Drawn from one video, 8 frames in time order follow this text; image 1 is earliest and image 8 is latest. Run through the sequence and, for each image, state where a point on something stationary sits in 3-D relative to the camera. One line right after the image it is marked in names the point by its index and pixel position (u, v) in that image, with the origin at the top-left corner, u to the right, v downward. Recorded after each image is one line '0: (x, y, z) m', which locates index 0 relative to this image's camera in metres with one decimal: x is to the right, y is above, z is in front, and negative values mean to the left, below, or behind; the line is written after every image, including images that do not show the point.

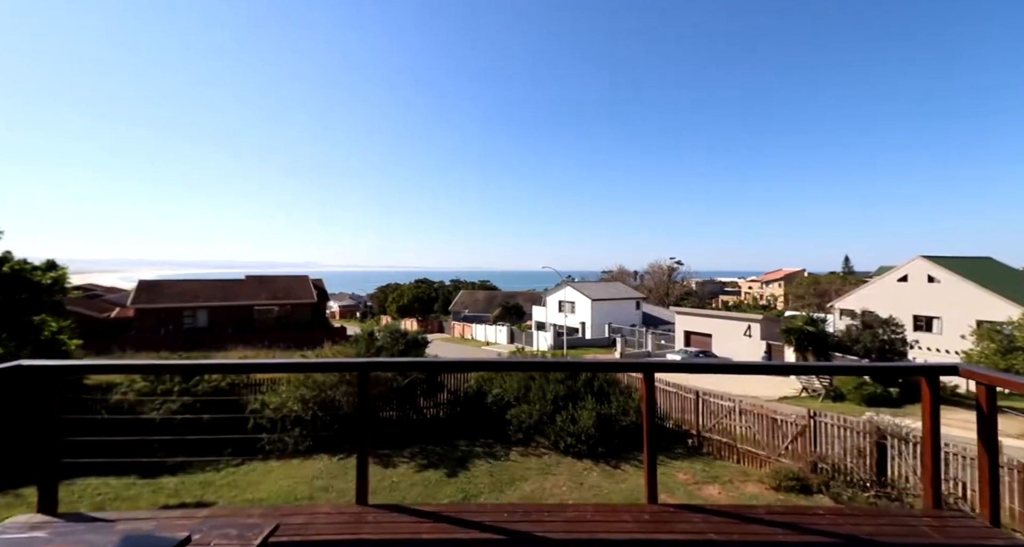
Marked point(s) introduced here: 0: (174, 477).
0: (-5.9, -3.5, +8.9) m
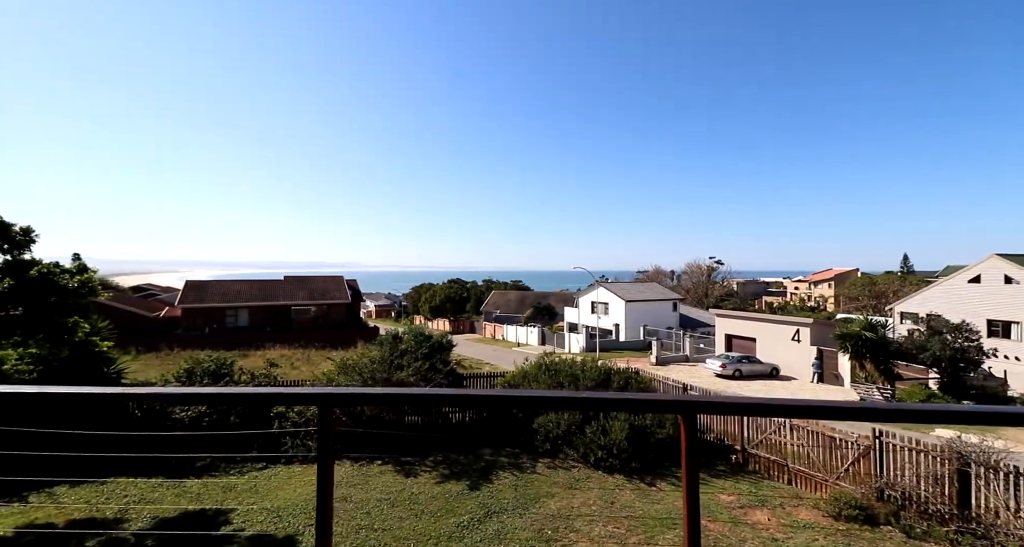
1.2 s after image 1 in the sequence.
0: (-5.4, -3.5, +8.8) m
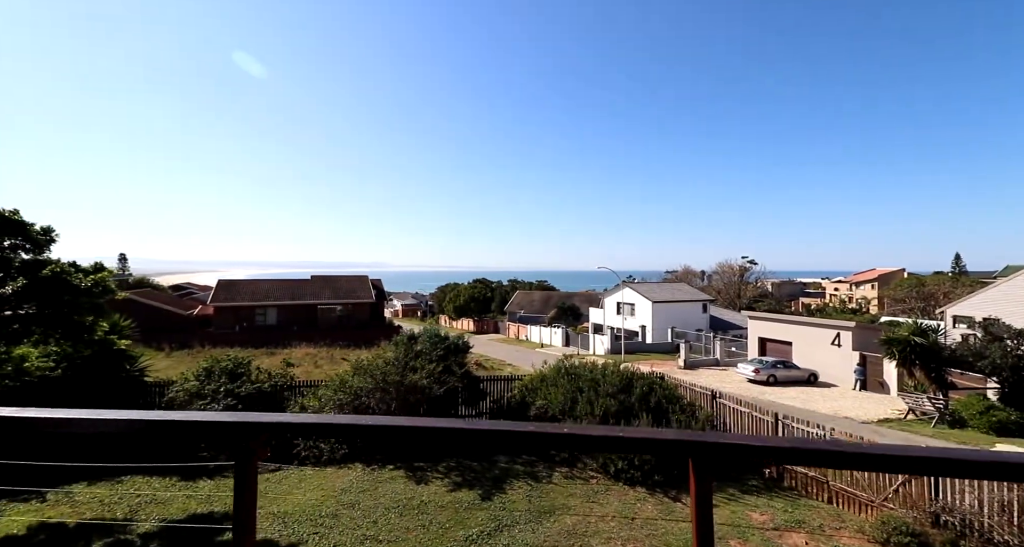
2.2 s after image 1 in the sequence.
0: (-5.1, -3.5, +8.7) m
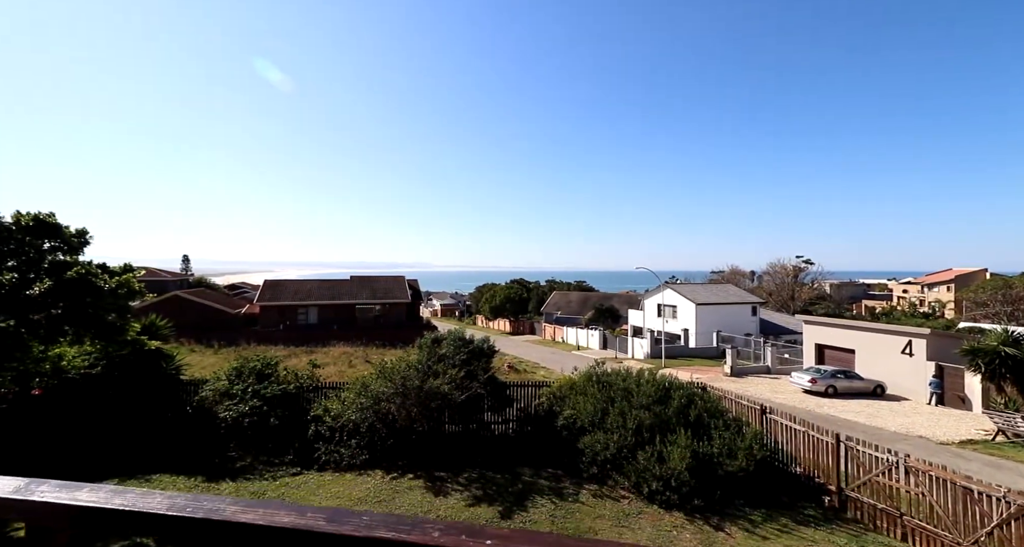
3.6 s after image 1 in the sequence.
0: (-4.6, -3.5, +8.6) m
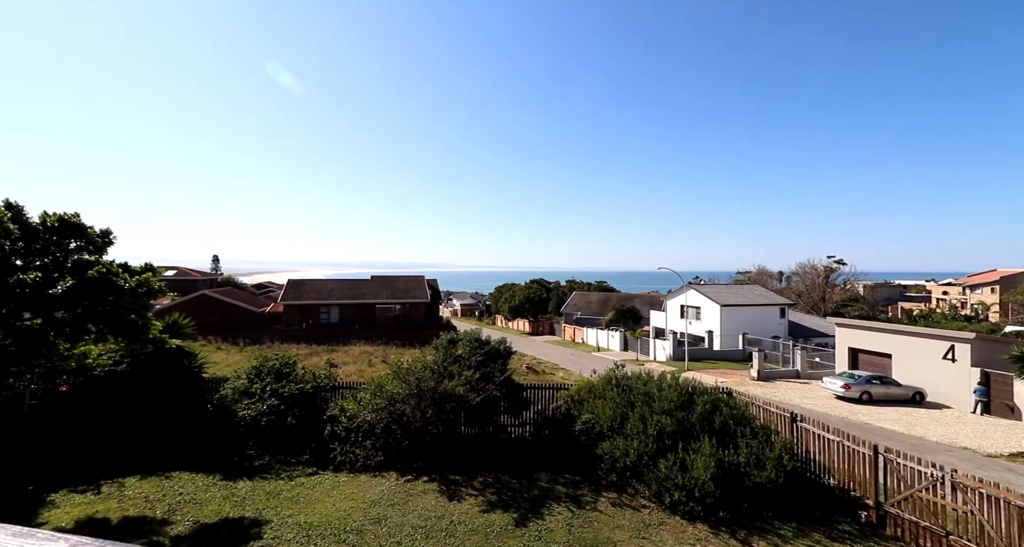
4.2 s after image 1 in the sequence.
0: (-4.4, -3.5, +8.5) m
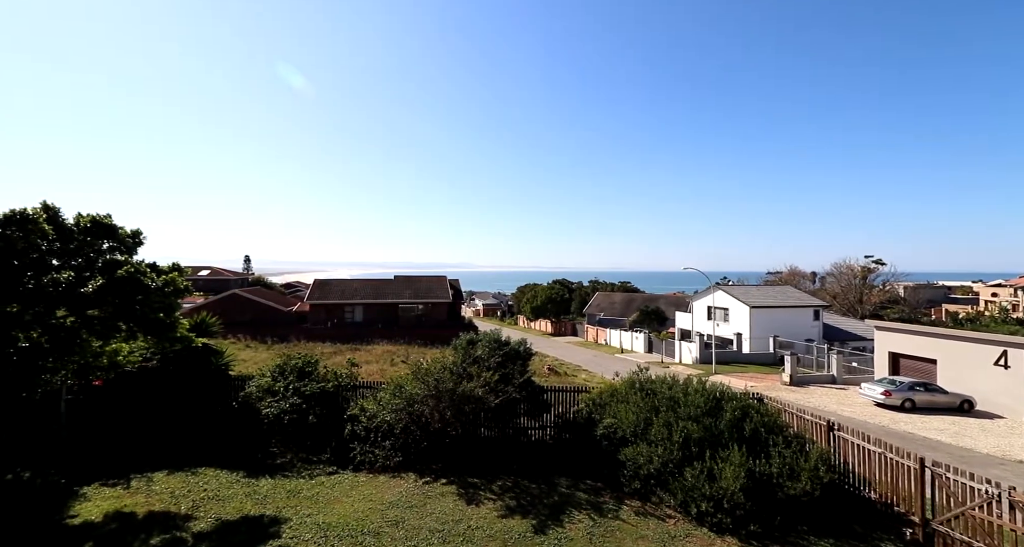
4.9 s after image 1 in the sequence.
0: (-4.0, -3.4, +8.6) m
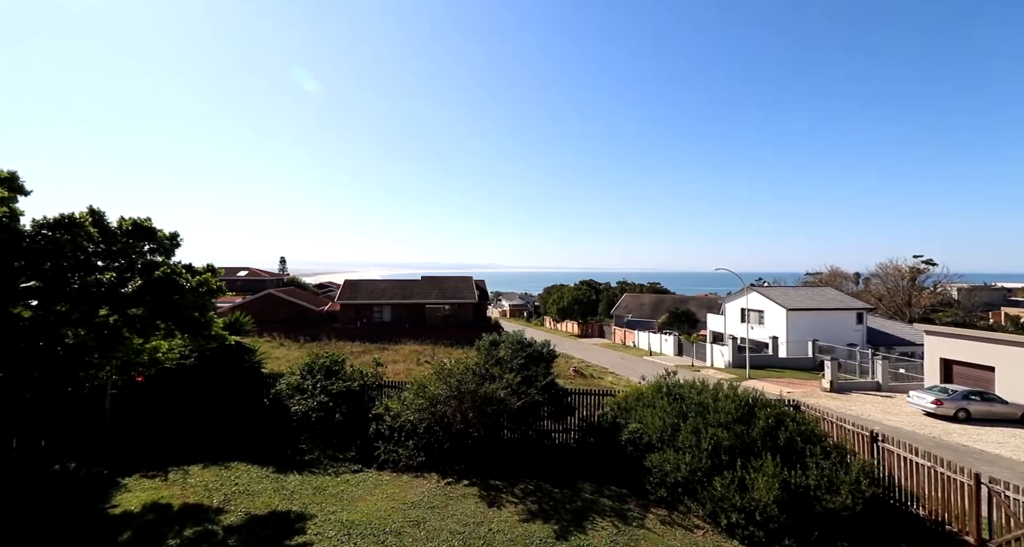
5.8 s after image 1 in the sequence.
0: (-3.6, -3.4, +8.6) m
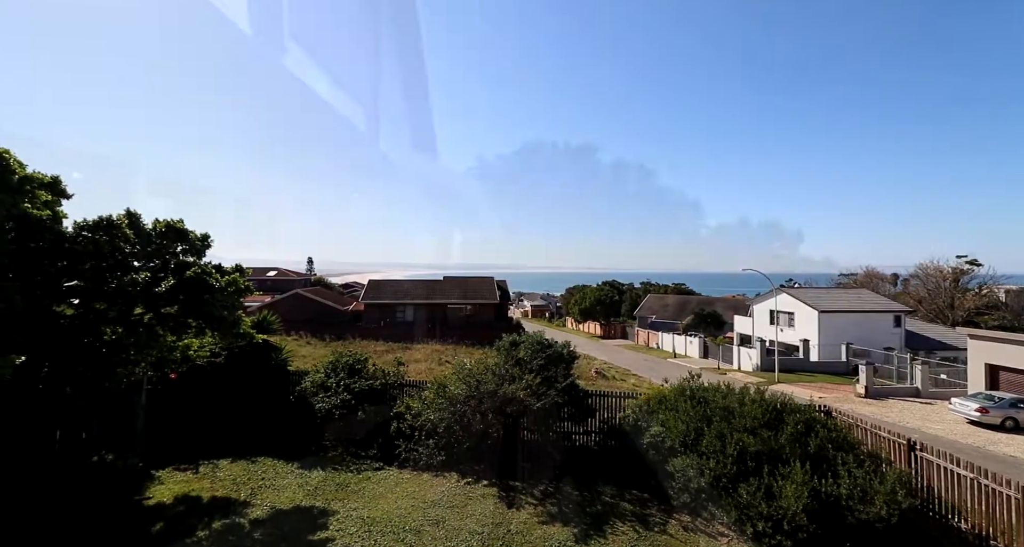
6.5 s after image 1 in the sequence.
0: (-3.3, -3.4, +8.7) m
